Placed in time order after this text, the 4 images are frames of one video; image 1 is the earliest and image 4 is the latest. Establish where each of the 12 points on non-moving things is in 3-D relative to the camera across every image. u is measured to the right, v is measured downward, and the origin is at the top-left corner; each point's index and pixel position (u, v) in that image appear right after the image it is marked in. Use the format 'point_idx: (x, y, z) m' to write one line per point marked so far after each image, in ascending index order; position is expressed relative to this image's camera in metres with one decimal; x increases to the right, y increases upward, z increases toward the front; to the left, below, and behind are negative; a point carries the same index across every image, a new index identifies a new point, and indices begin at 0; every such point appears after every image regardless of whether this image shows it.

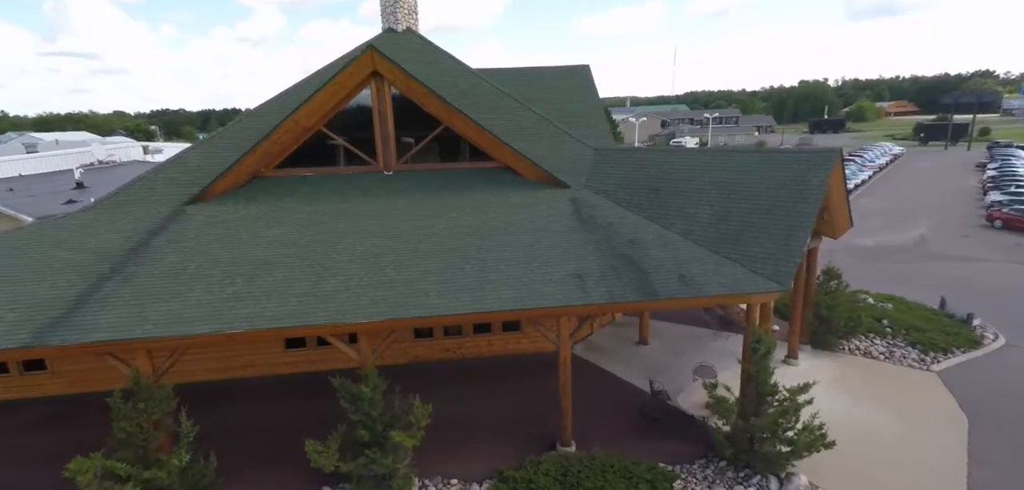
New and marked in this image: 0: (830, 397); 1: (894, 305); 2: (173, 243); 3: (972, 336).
0: (+6.6, -3.2, +11.0) m
1: (+11.3, -1.8, +15.5) m
2: (-6.5, 0.0, +9.9) m
3: (+11.8, -2.3, +13.4) m
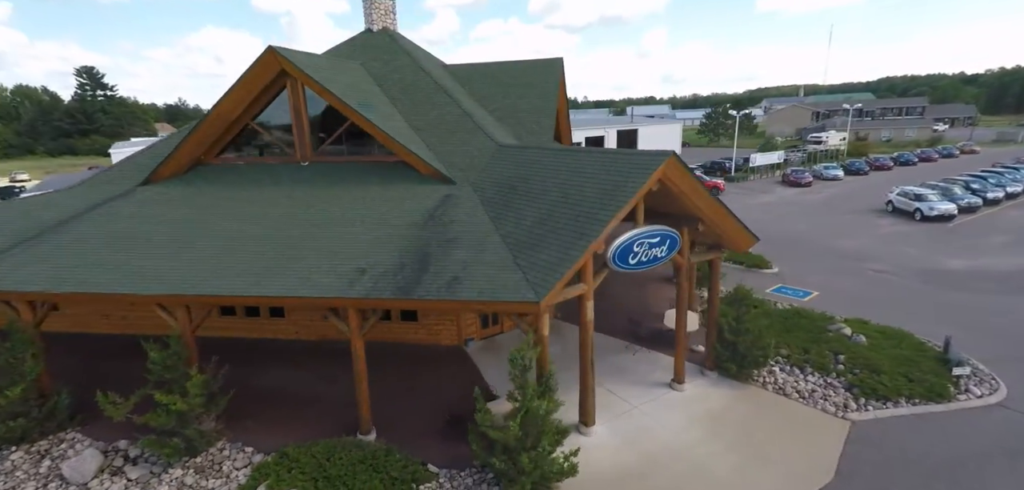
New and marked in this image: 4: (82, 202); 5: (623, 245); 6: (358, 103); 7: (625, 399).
0: (+3.2, -3.5, +9.8) m
1: (+8.9, -2.3, +12.8) m
2: (-9.6, +0.6, +12.1) m
3: (+8.9, -2.9, +10.7) m
4: (-10.7, +1.1, +13.1) m
5: (+1.9, 0.0, +9.0) m
6: (-3.8, +3.5, +13.0) m
7: (+2.3, -3.2, +10.7) m
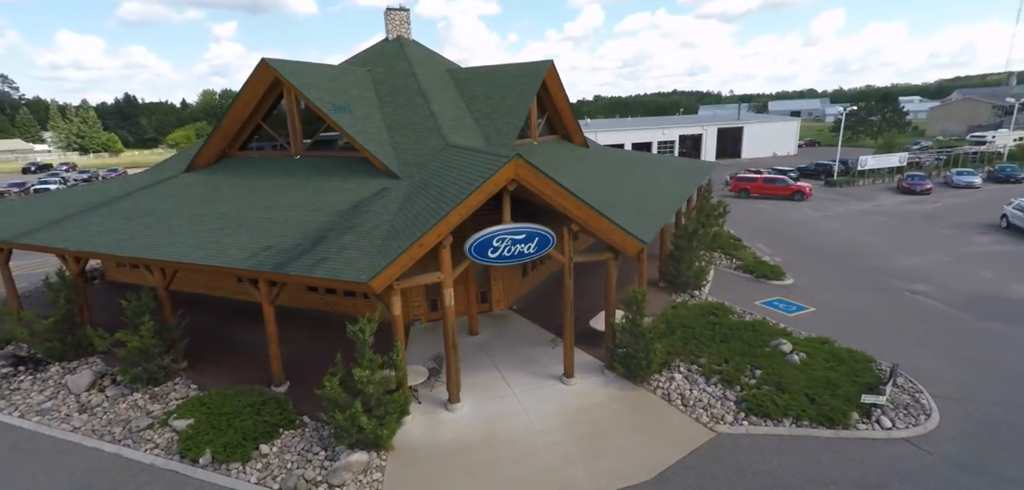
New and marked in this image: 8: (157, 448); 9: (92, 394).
0: (+0.6, -3.4, +10.3) m
1: (+6.9, -2.6, +11.9) m
2: (-11.0, +1.4, +15.5) m
3: (+6.4, -3.2, +9.9) m
4: (-11.9, +1.9, +16.7) m
5: (-0.6, +0.1, +9.8) m
6: (-5.1, +4.0, +14.9) m
7: (0.0, -3.1, +11.4) m
8: (-6.8, -3.8, +10.0) m
9: (-9.5, -3.4, +11.8) m
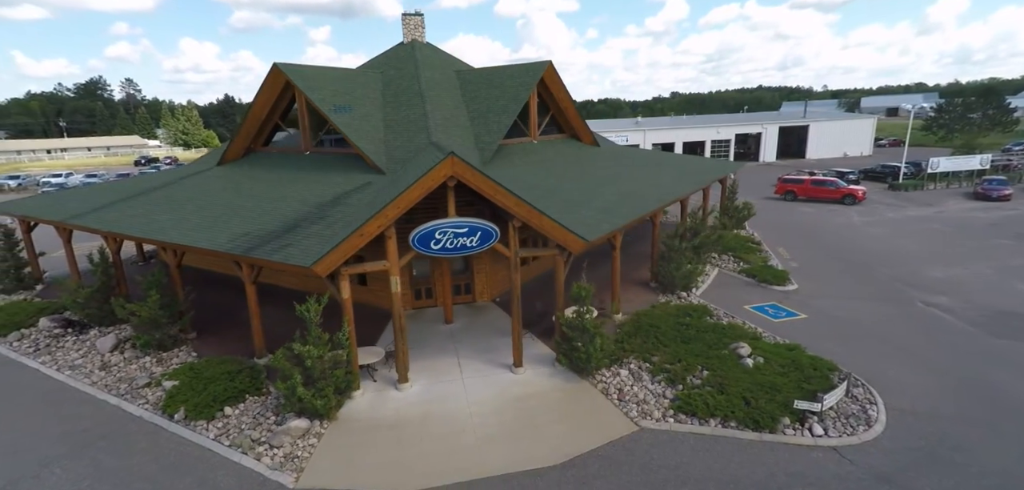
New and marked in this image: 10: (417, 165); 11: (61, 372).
0: (-0.7, -3.3, +10.9) m
1: (+5.8, -2.6, +11.7) m
2: (-11.4, +1.9, +17.5) m
3: (+5.0, -3.2, +9.7) m
4: (-12.1, +2.5, +18.8) m
5: (-1.8, +0.3, +10.5) m
6: (-5.5, +4.3, +16.2) m
7: (-1.1, -2.9, +12.1) m
8: (-8.0, -3.5, +11.5) m
9: (-10.5, -2.9, +13.7) m
10: (-2.2, +1.9, +12.7) m
11: (-11.5, -3.3, +13.4) m
